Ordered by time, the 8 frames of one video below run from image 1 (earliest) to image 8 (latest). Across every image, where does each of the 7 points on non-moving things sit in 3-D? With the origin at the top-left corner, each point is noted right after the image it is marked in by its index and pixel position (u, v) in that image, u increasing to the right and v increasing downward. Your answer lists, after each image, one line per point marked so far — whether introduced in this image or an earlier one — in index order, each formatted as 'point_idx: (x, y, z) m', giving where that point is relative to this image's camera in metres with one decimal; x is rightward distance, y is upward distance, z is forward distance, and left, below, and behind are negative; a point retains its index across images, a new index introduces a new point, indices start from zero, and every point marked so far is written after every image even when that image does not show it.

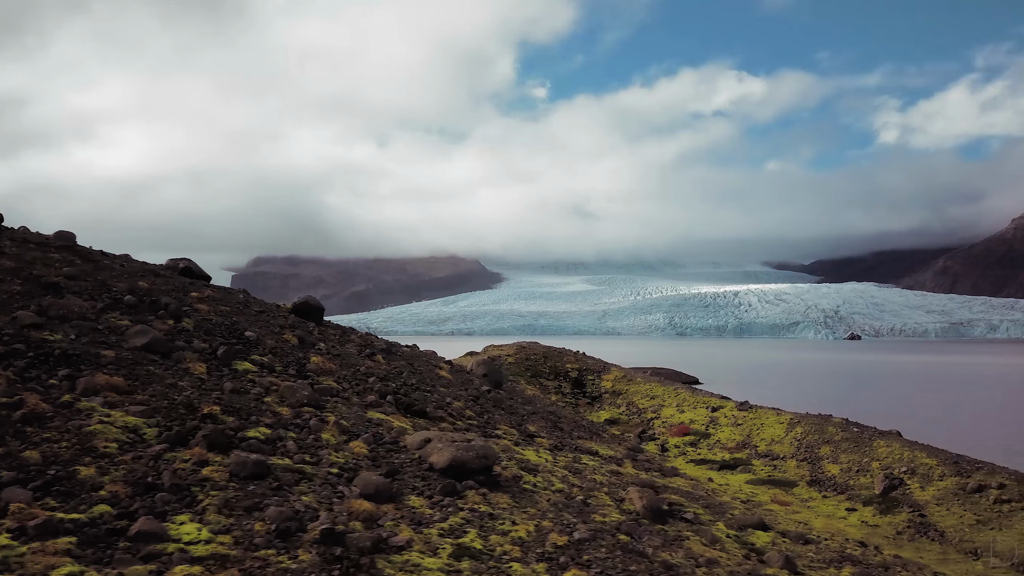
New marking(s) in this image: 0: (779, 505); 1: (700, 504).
0: (+3.1, -2.5, +6.9) m
1: (+1.9, -2.2, +5.9) m
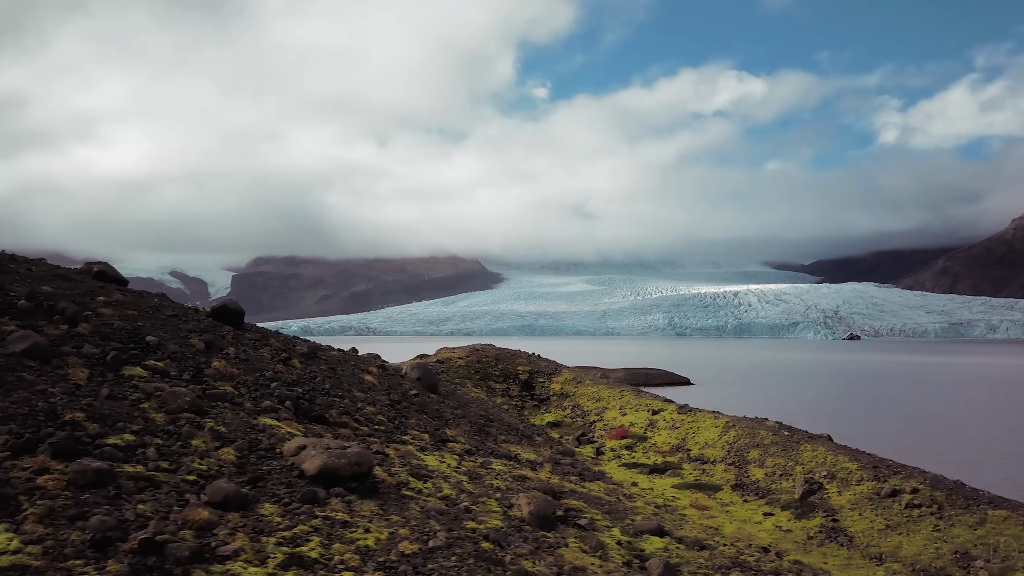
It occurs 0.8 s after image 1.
0: (+2.1, -2.6, +6.8) m
1: (+0.9, -2.2, +5.9) m
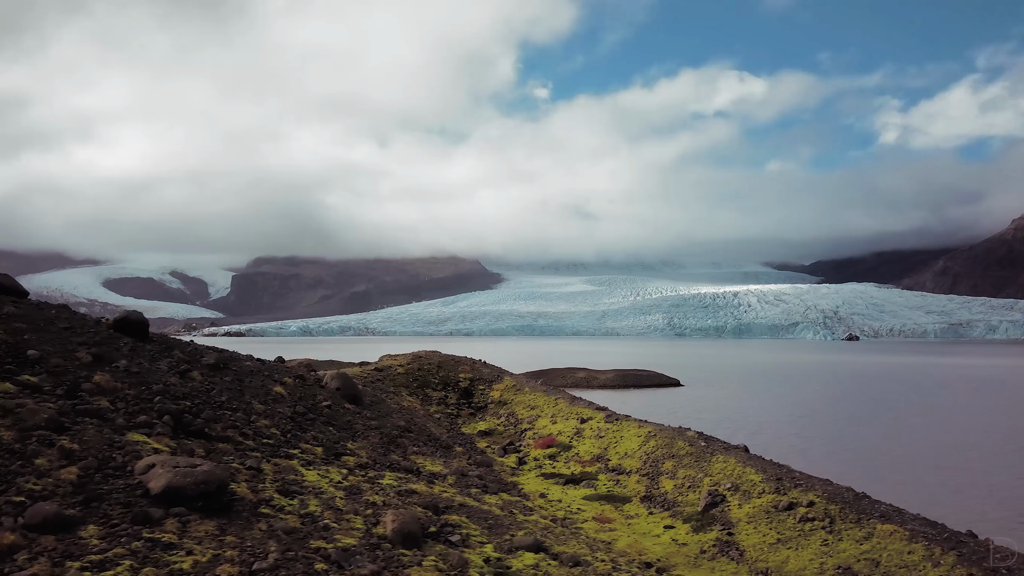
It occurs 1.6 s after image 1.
0: (+0.9, -2.7, +6.8) m
1: (-0.3, -2.4, +5.9) m
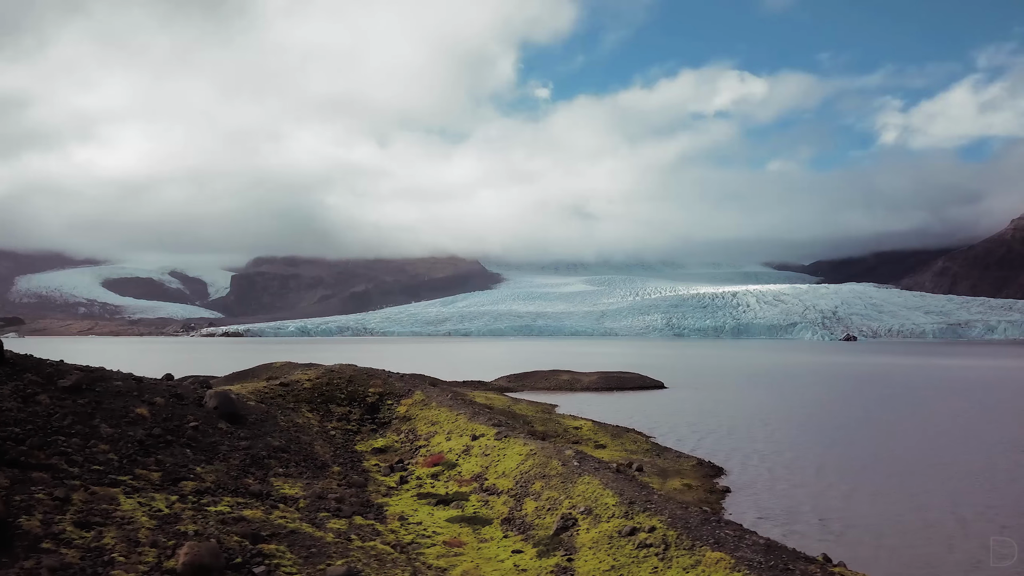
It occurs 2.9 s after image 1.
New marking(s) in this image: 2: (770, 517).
0: (-0.8, -3.0, +6.8) m
1: (-2.0, -2.7, +5.9) m
2: (+8.2, -7.0, +18.4) m
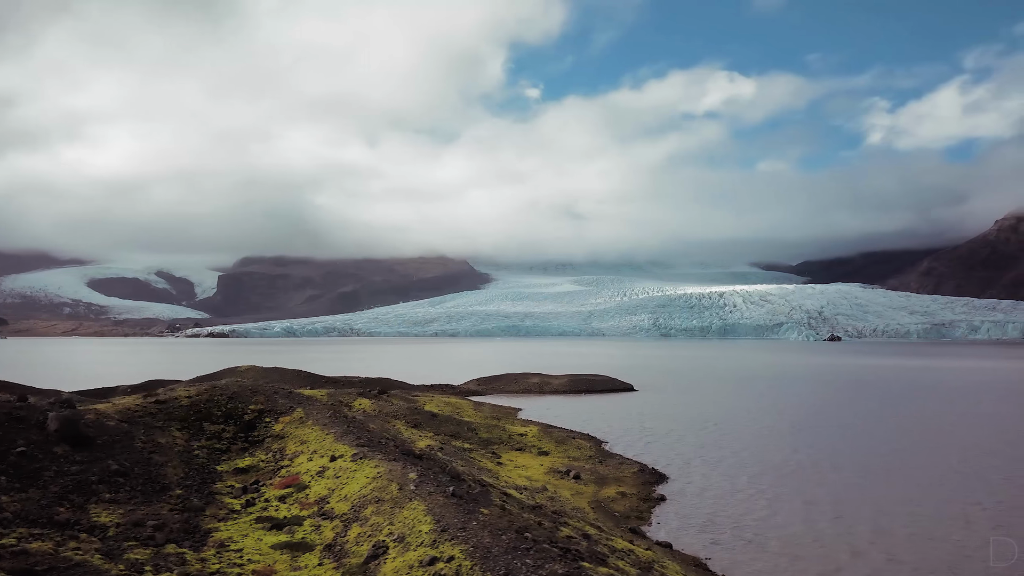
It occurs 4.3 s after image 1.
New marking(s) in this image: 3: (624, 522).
0: (-3.0, -3.3, +6.7) m
1: (-4.3, -3.0, +5.8) m
2: (+5.9, -7.3, +18.5) m
3: (+3.6, -7.5, +18.6) m
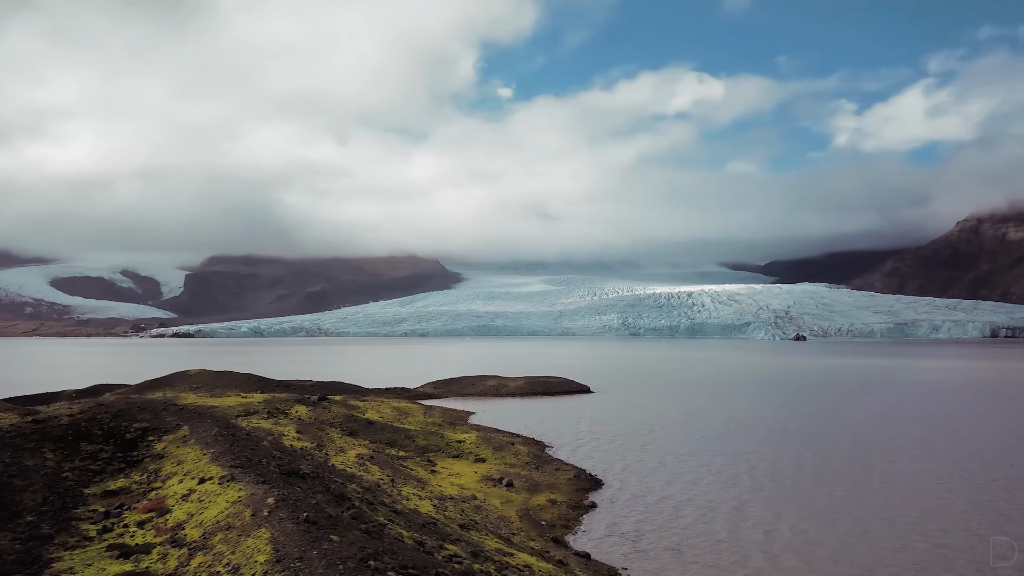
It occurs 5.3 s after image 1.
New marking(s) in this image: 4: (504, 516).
0: (-5.0, -3.7, +6.6) m
1: (-6.1, -3.3, +5.7) m
2: (+3.4, -7.7, +18.7) m
3: (+1.2, -7.8, +18.8) m
4: (-0.3, -7.6, +19.5) m
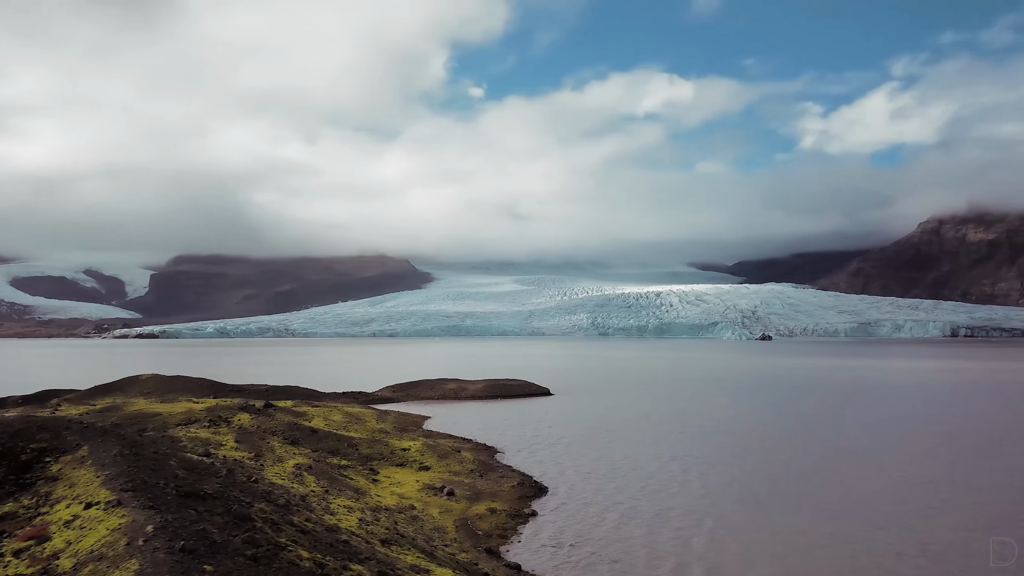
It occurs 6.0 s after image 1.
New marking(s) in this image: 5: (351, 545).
0: (-6.5, -4.0, +6.4) m
1: (-7.6, -3.6, +5.4) m
2: (+1.3, -8.0, +18.9) m
3: (-1.0, -8.2, +18.9) m
4: (-2.4, -7.9, +19.5) m
5: (-3.4, -5.4, +12.3) m
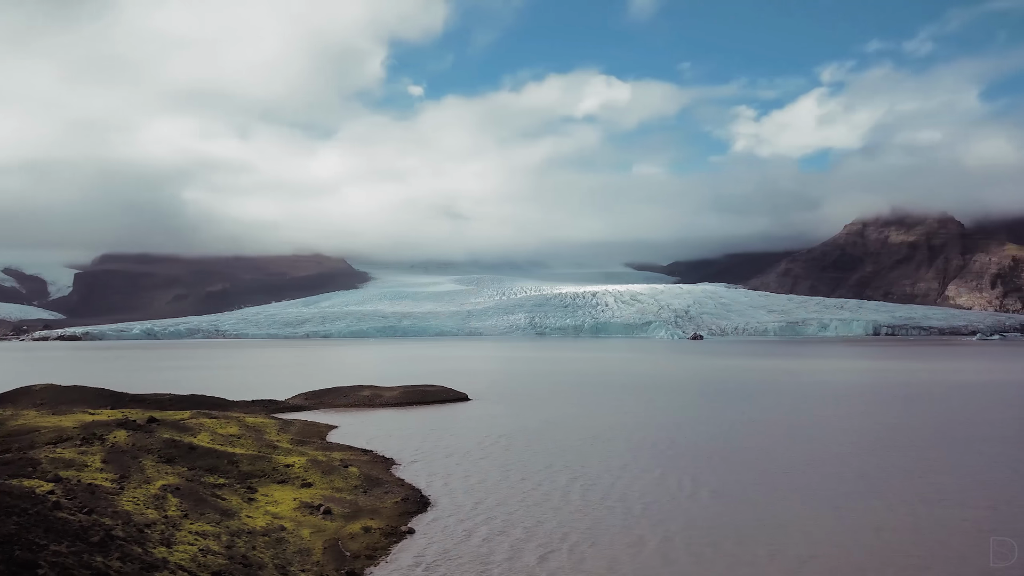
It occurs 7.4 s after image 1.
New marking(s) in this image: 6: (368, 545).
0: (-9.6, -4.6, +5.8) m
1: (-10.6, -4.3, +4.7) m
2: (-3.0, -8.6, +19.0) m
3: (-5.3, -8.7, +18.7) m
4: (-6.8, -8.5, +19.2) m
5: (-7.0, -6.0, +12.0) m
6: (-4.9, -8.9, +20.3) m
